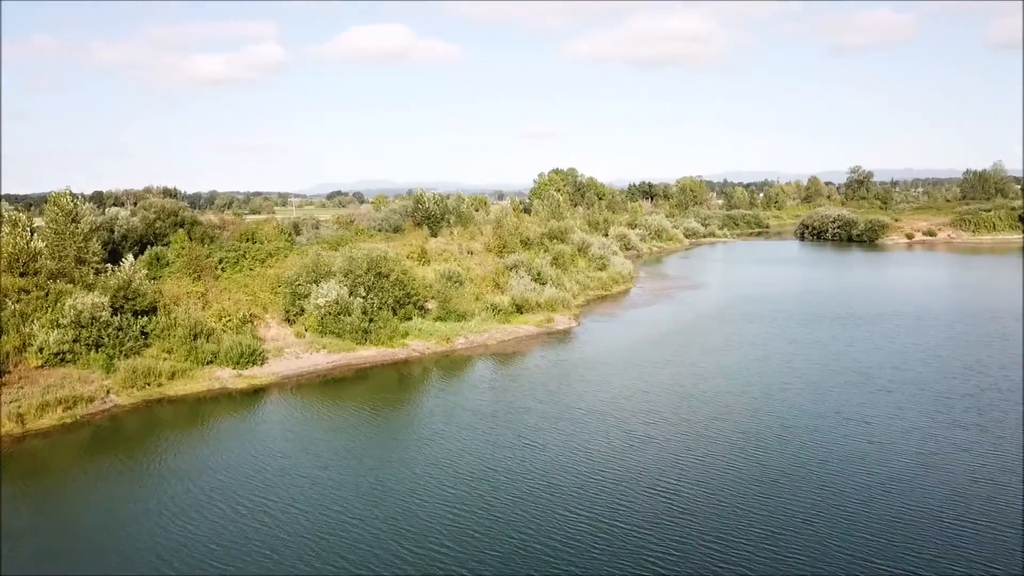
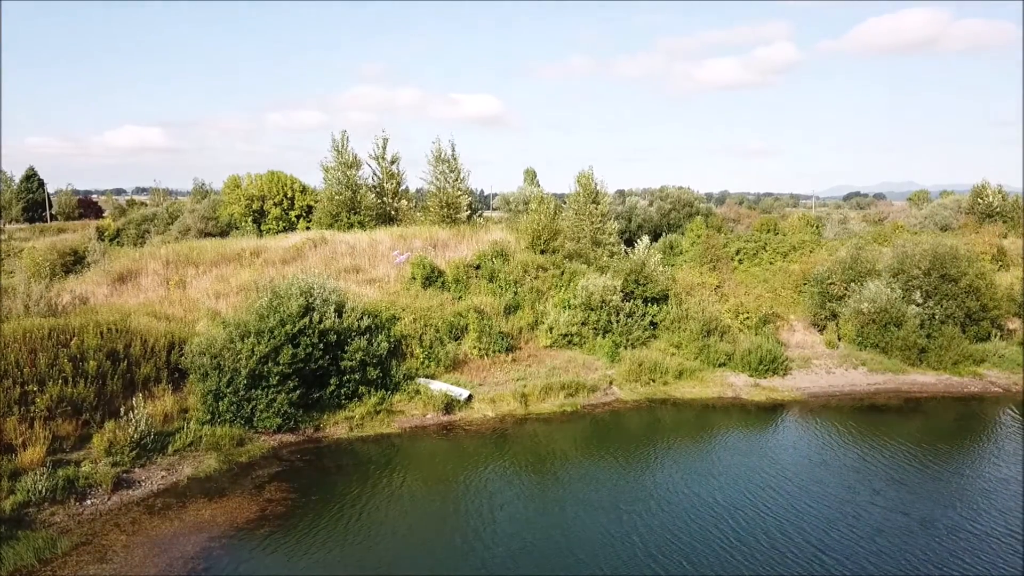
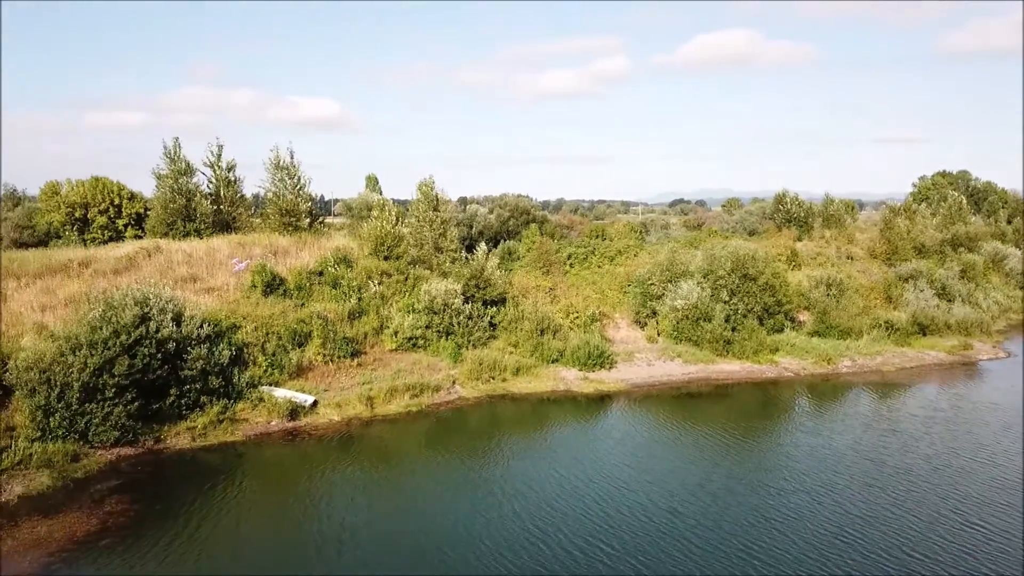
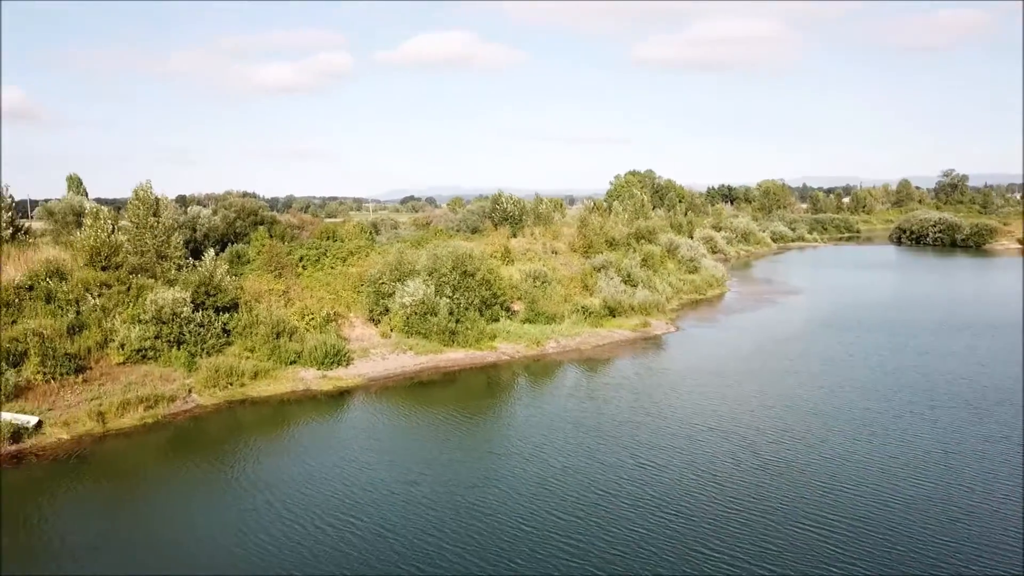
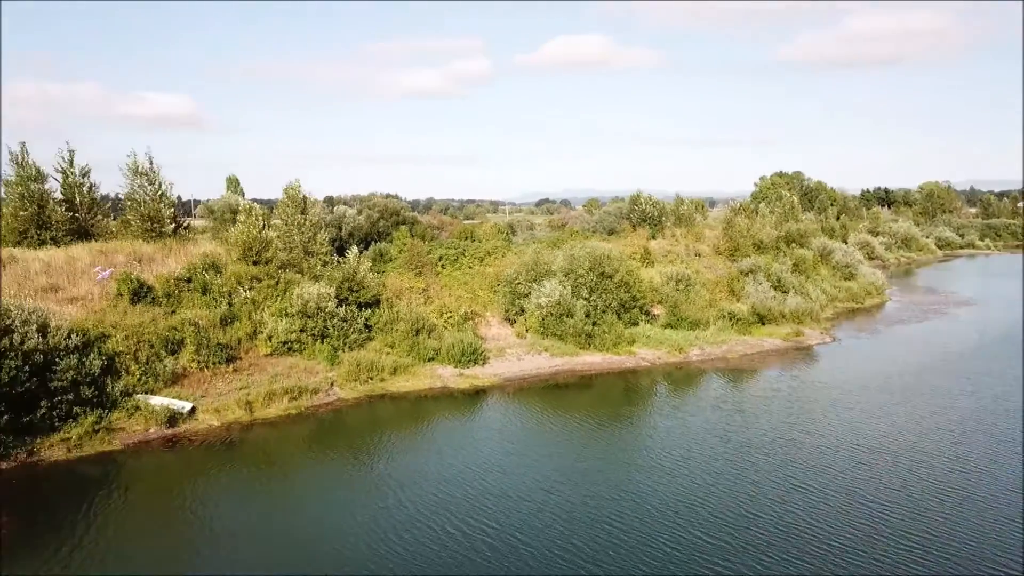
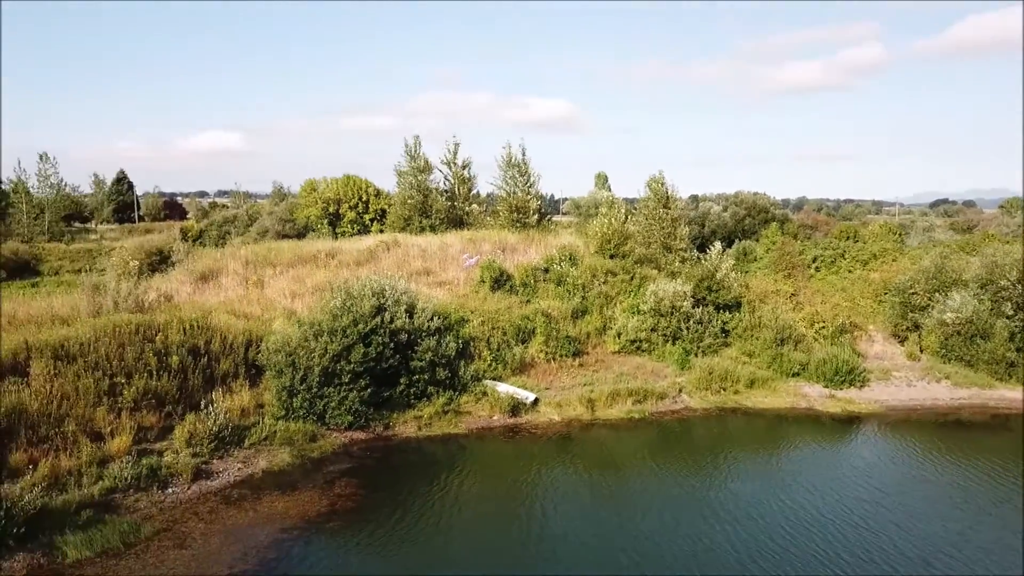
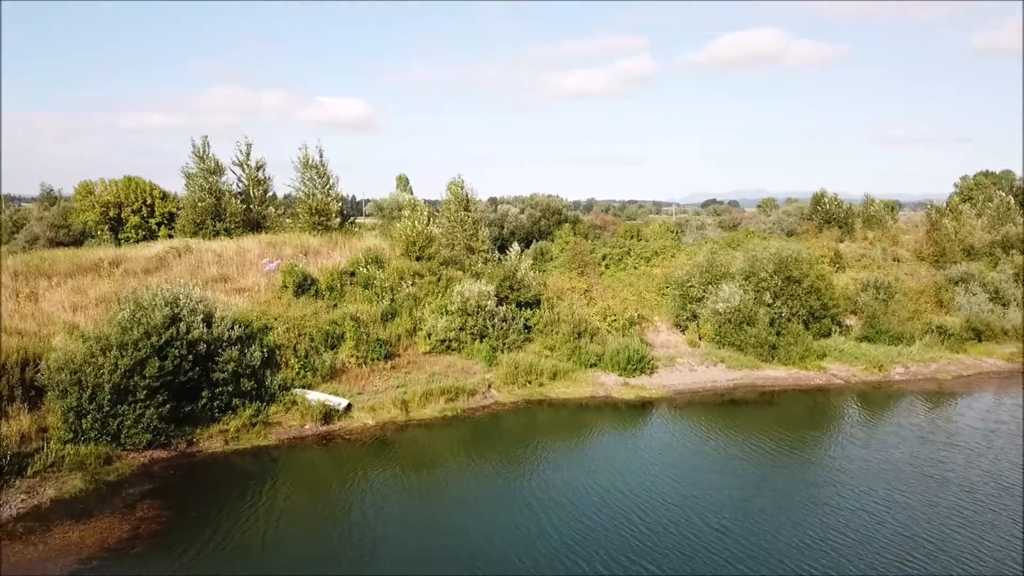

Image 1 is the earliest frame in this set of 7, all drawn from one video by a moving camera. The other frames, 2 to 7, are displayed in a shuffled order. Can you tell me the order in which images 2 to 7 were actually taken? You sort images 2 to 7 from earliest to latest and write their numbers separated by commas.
4, 5, 3, 7, 6, 2
